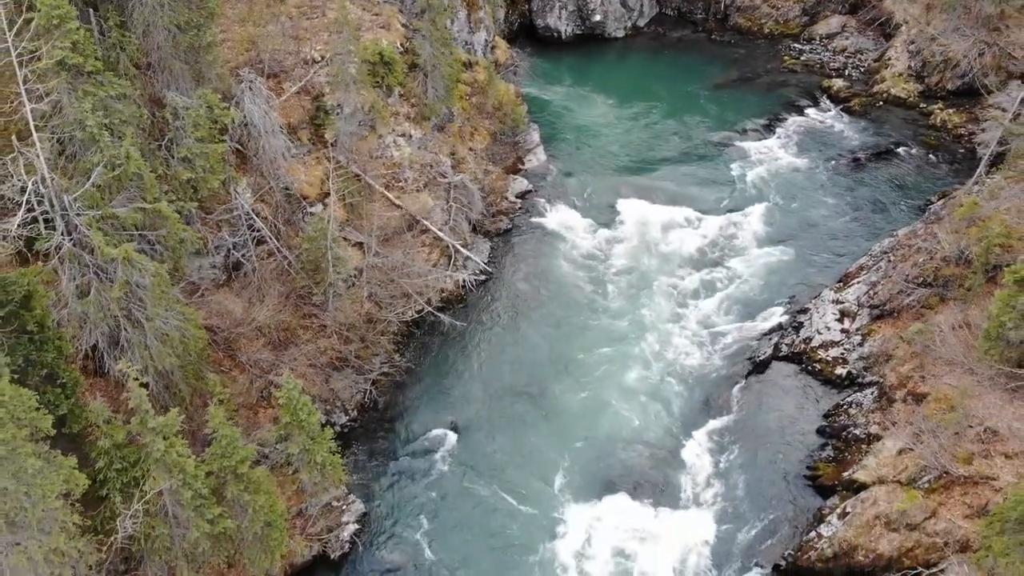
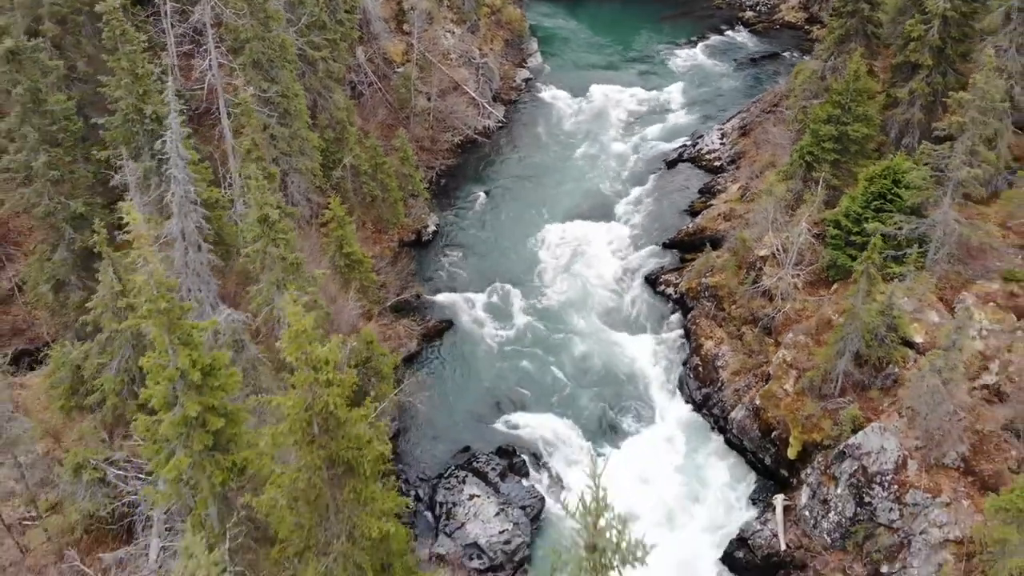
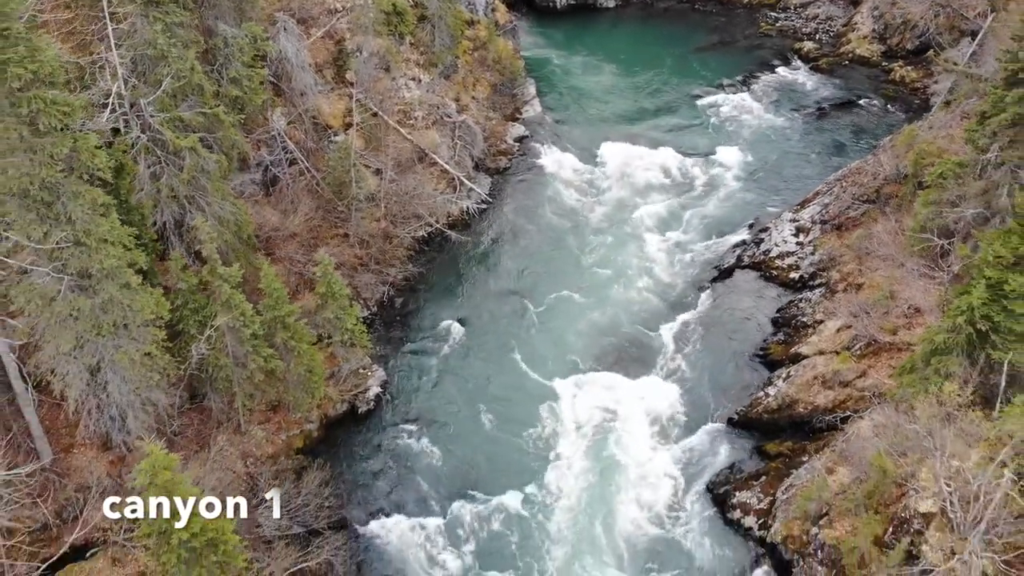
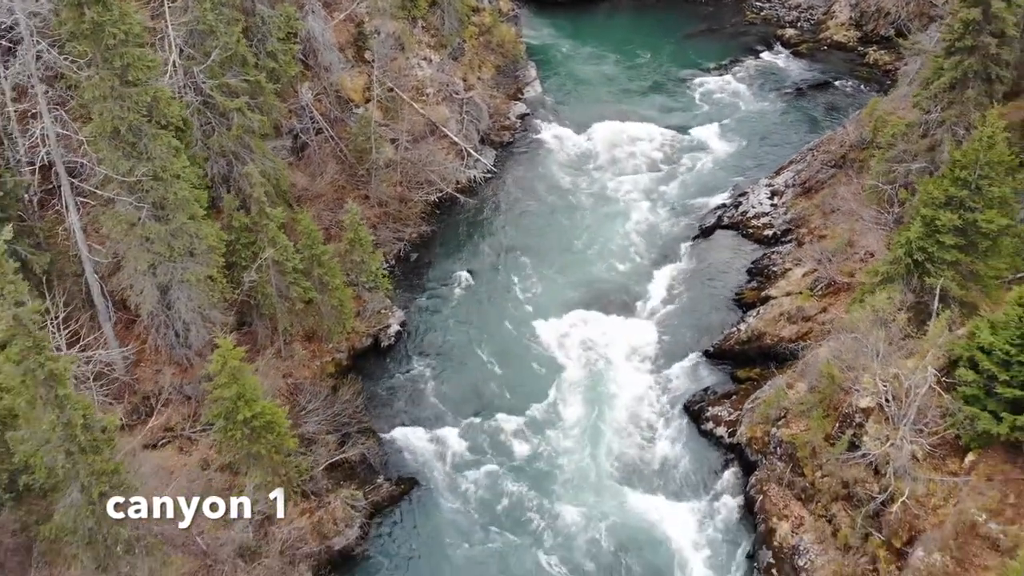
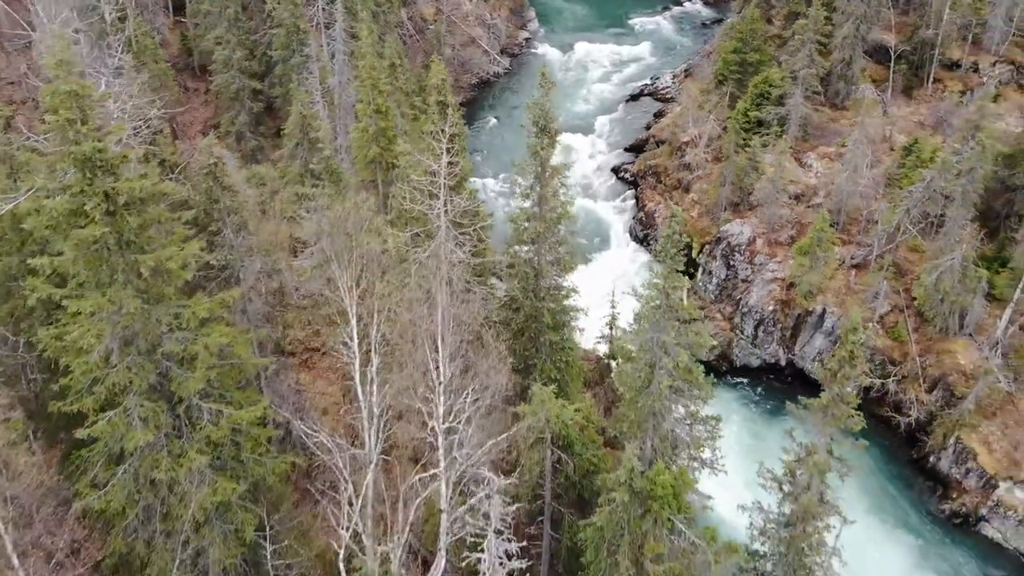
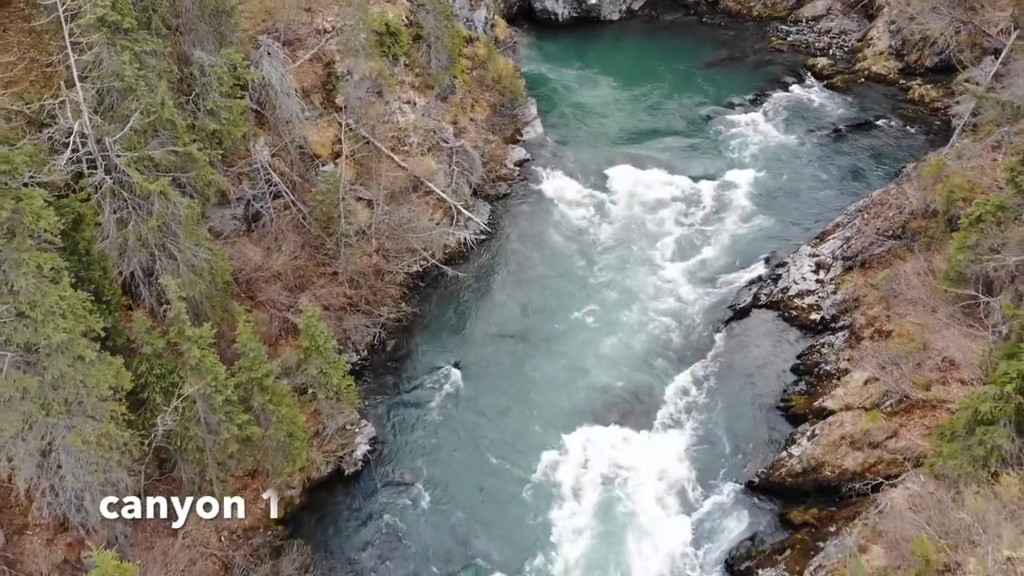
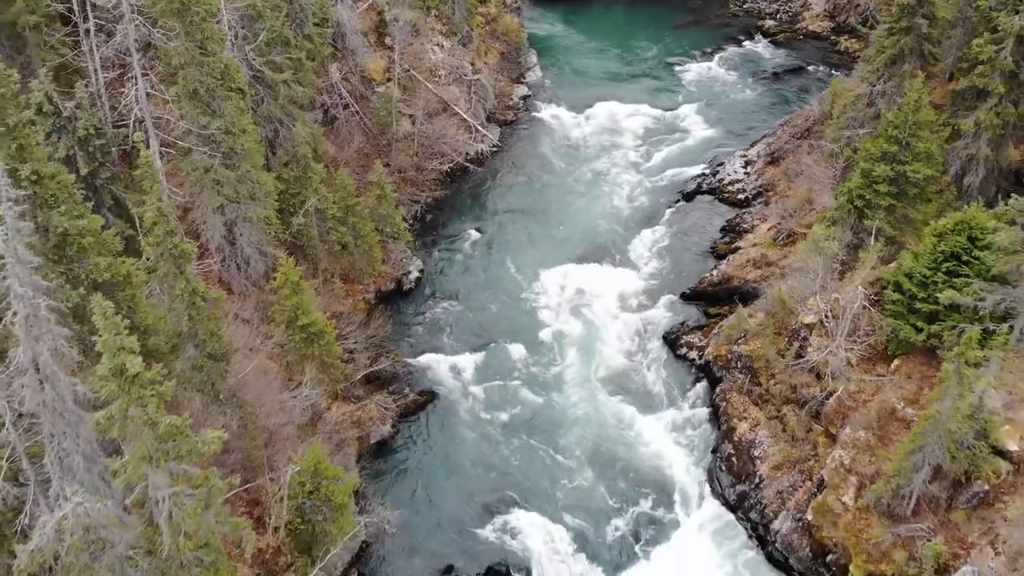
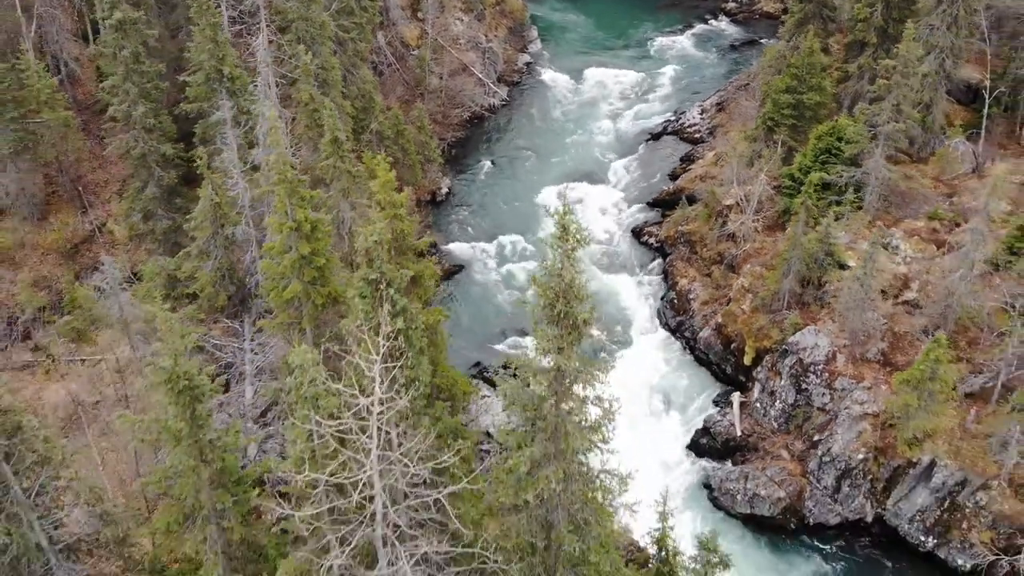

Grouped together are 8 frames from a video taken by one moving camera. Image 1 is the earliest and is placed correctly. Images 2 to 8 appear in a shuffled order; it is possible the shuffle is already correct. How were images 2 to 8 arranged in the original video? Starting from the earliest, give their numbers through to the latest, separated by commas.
6, 3, 4, 7, 2, 8, 5
